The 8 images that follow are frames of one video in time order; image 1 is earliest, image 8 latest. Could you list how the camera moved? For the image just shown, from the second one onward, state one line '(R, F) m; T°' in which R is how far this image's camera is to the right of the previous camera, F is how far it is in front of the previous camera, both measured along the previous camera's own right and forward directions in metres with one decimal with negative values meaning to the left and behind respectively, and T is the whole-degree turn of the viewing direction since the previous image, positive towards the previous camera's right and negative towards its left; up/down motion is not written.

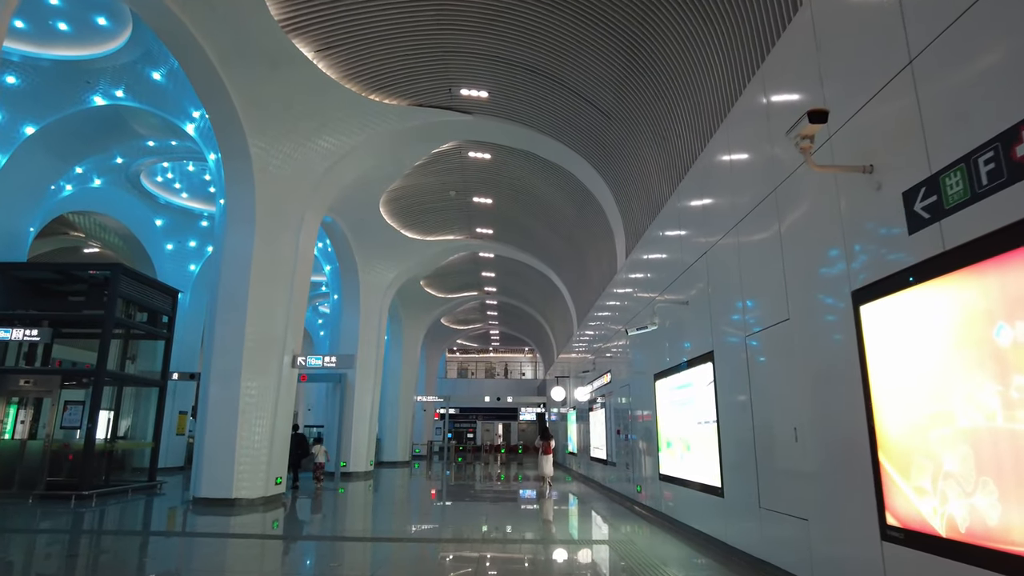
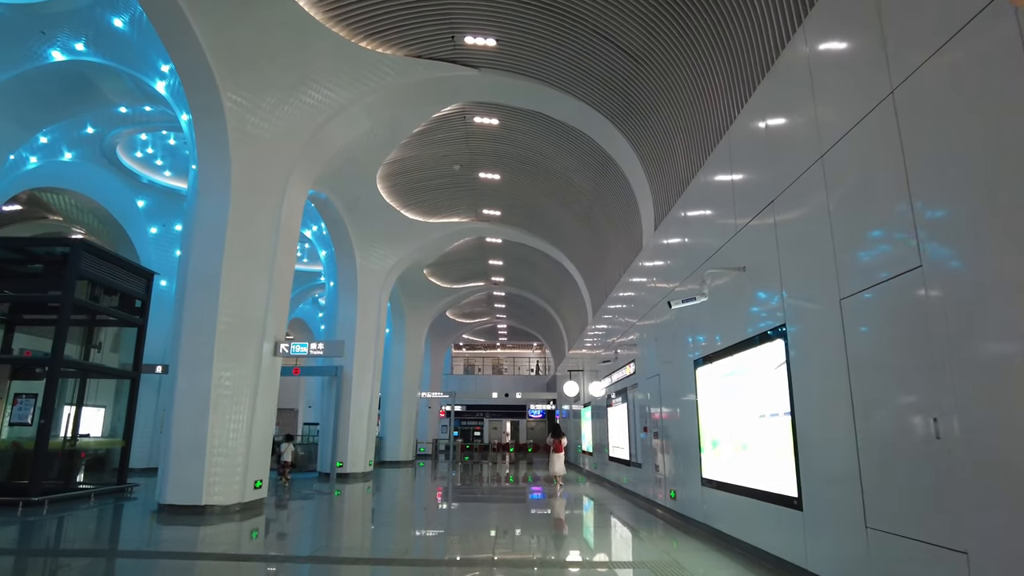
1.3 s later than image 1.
(-0.1, +1.3) m; -1°
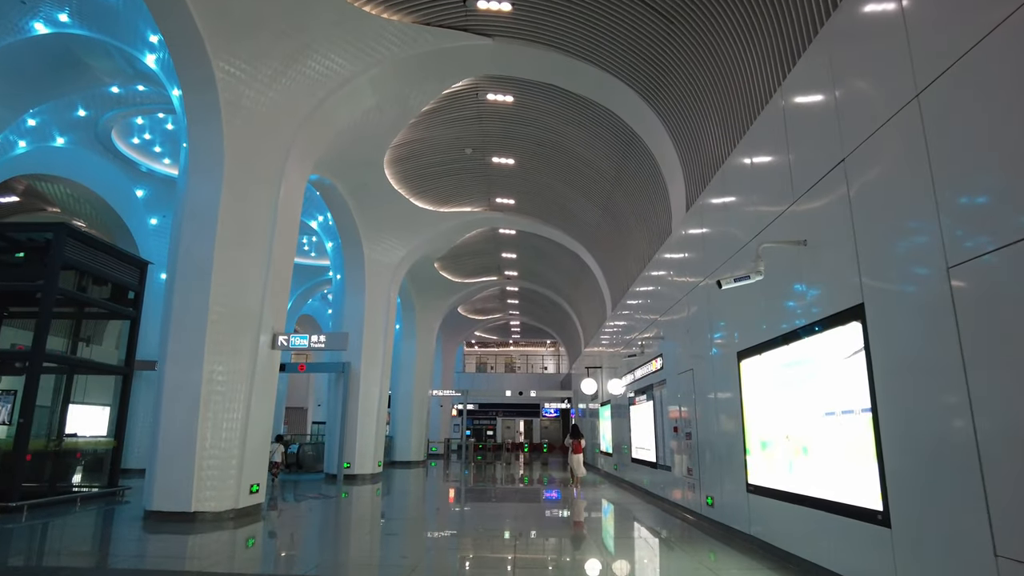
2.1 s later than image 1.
(-0.1, +0.8) m; -1°
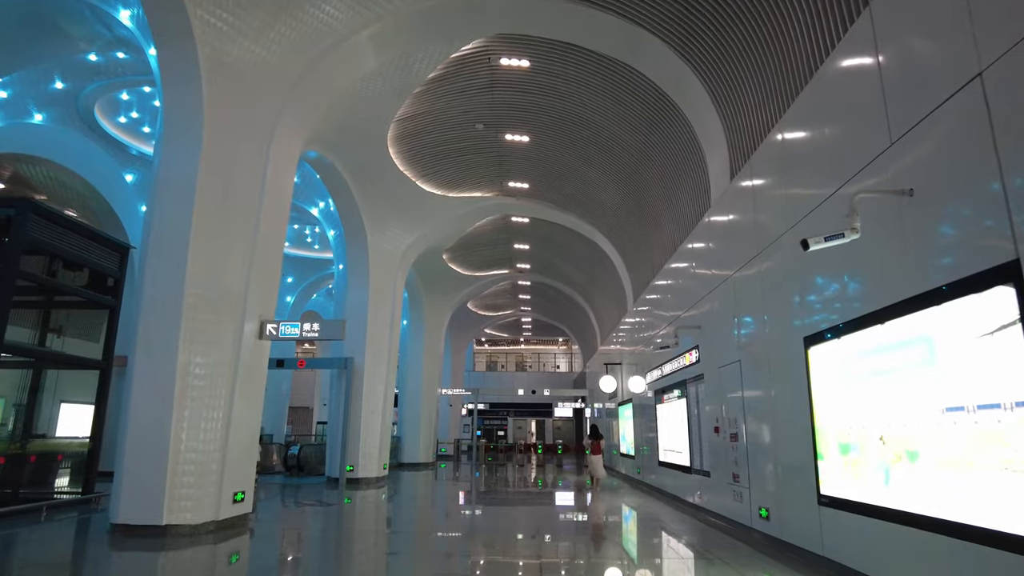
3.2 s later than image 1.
(-0.1, +1.0) m; -1°
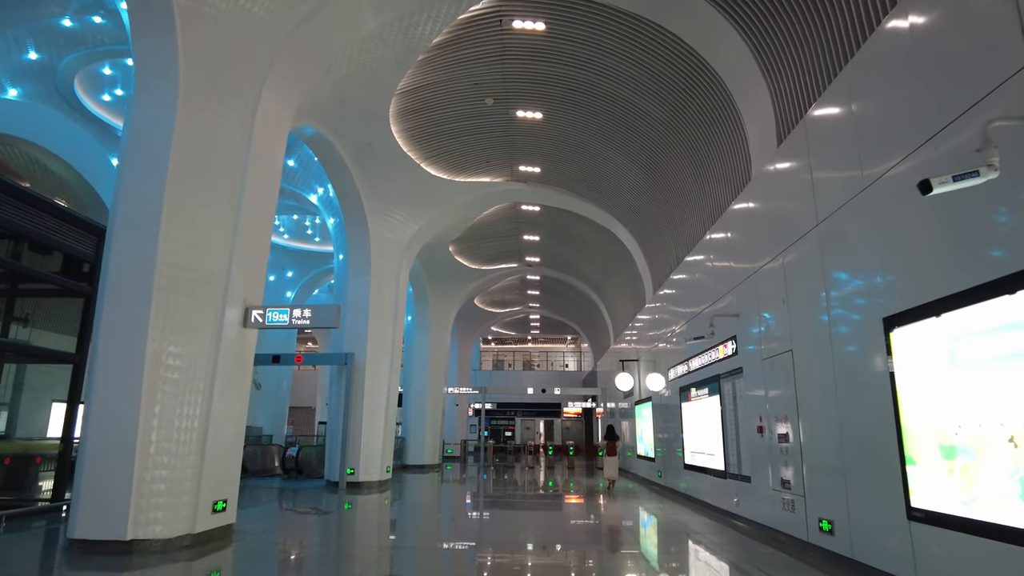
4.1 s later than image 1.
(-0.1, +0.9) m; 0°
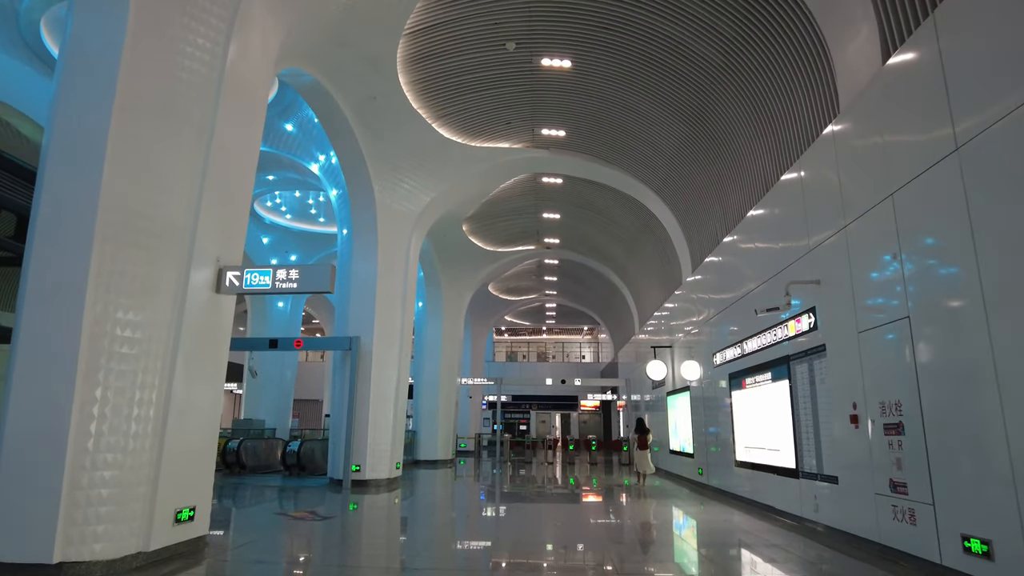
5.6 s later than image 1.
(-0.2, +1.3) m; -1°
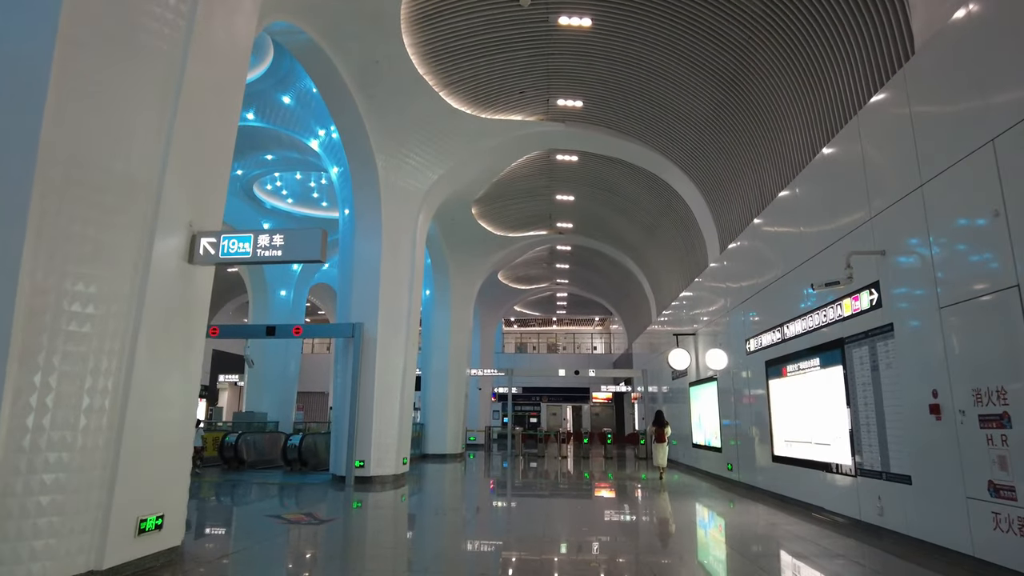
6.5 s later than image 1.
(-0.1, +0.8) m; -1°
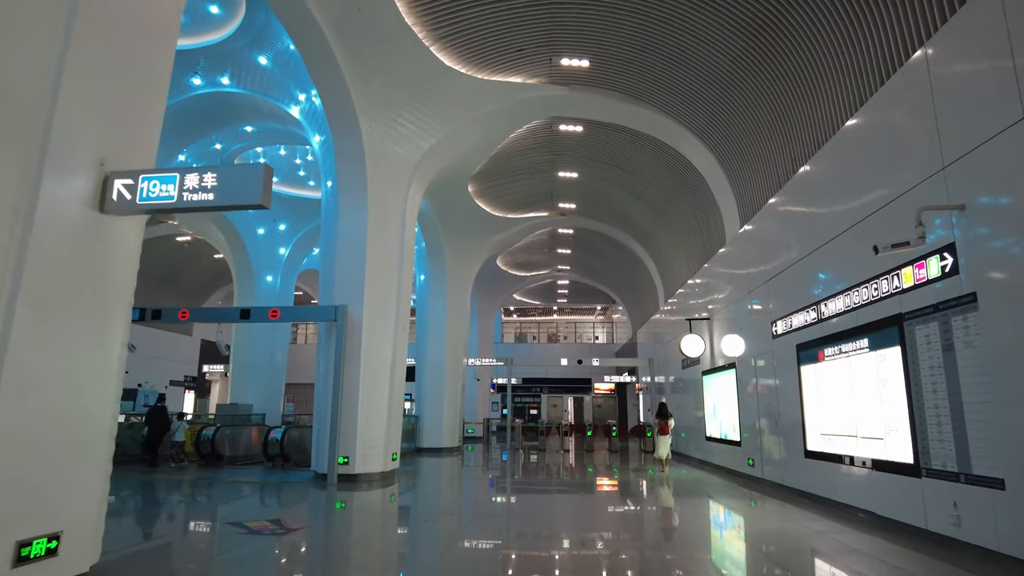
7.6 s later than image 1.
(0.0, +1.0) m; 0°
